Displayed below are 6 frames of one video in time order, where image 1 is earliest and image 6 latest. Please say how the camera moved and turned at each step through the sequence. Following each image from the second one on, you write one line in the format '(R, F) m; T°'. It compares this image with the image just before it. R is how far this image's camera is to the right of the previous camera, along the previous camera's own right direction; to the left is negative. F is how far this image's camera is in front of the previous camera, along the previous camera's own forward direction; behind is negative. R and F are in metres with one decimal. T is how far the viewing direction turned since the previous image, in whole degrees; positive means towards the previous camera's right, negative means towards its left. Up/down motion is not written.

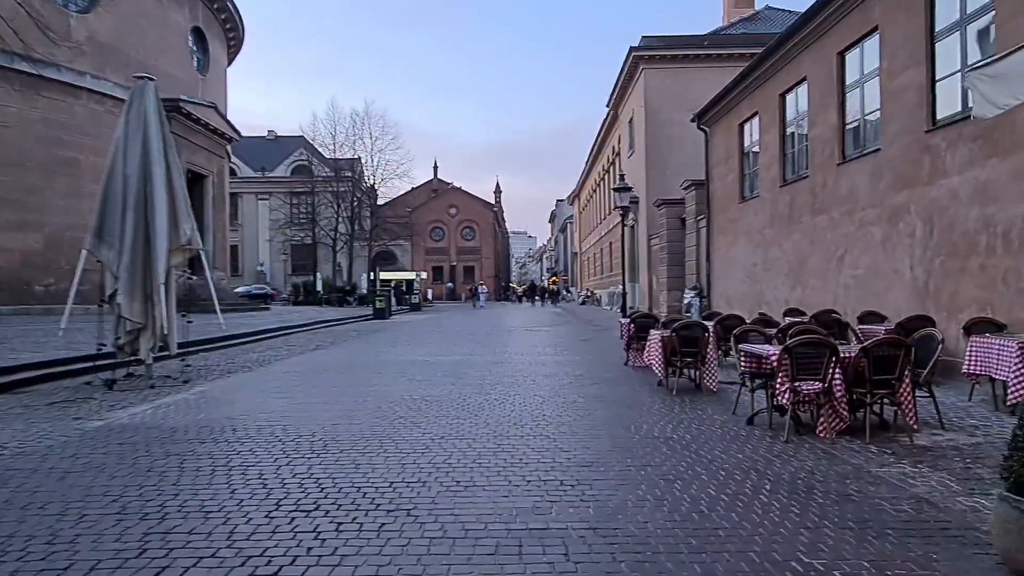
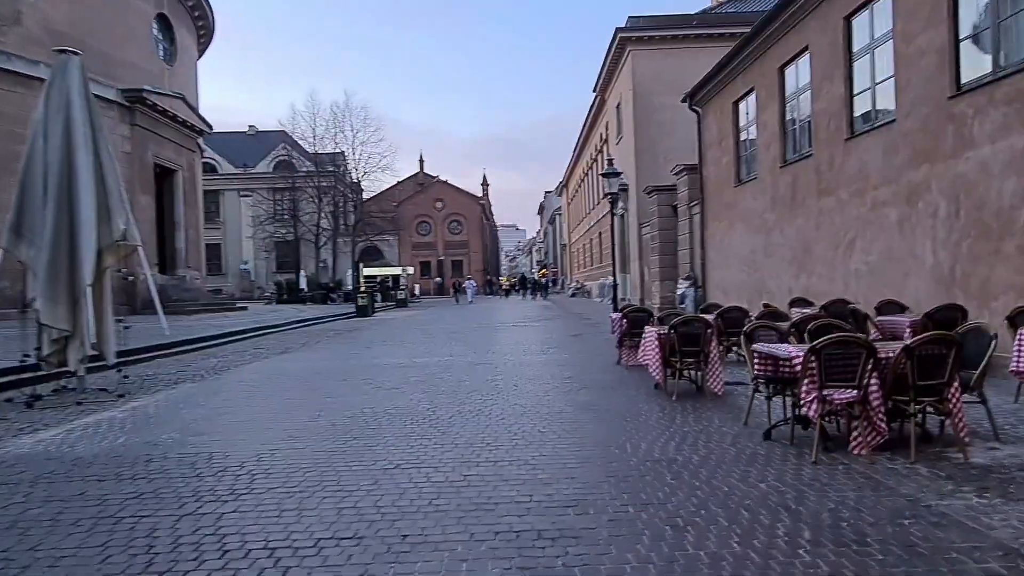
(+0.2, +1.3) m; +1°
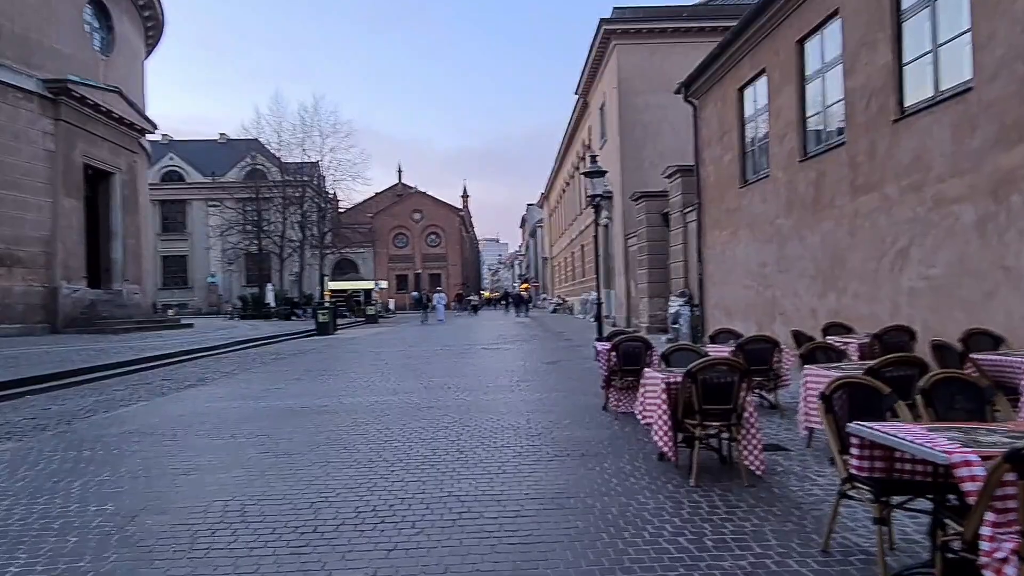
(+0.4, +3.0) m; +1°
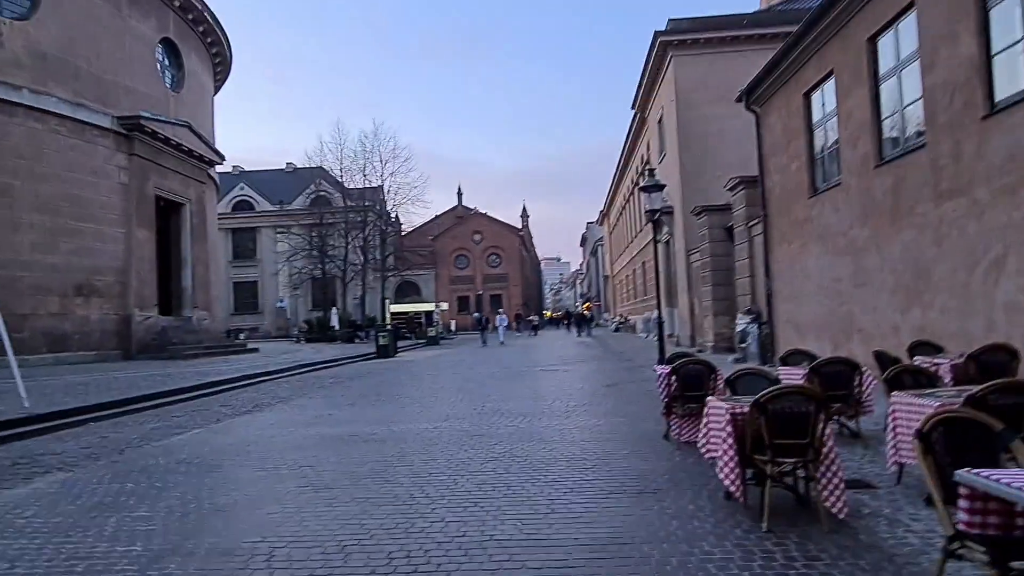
(+0.1, +0.5) m; -5°
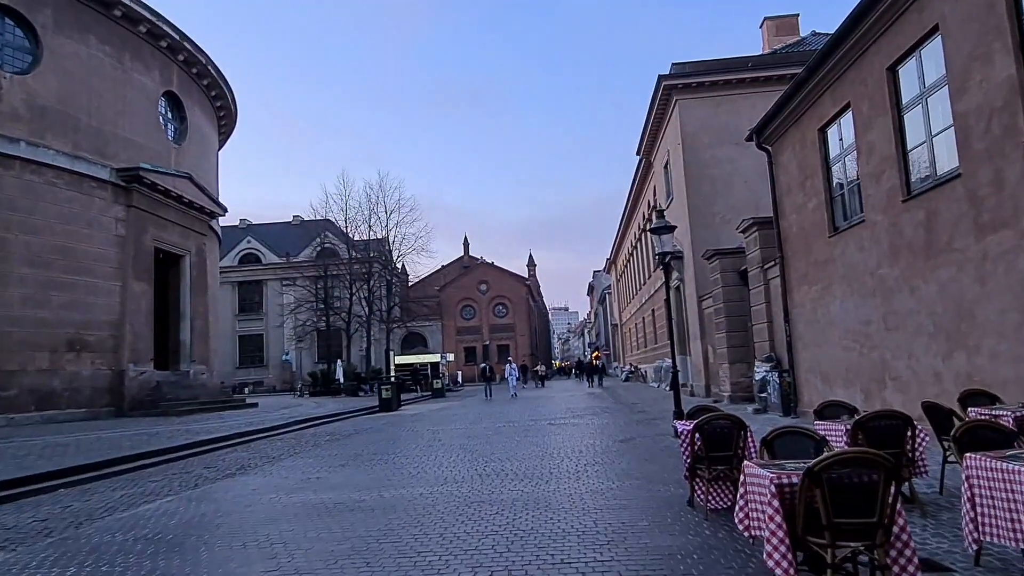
(+0.1, +0.9) m; -1°
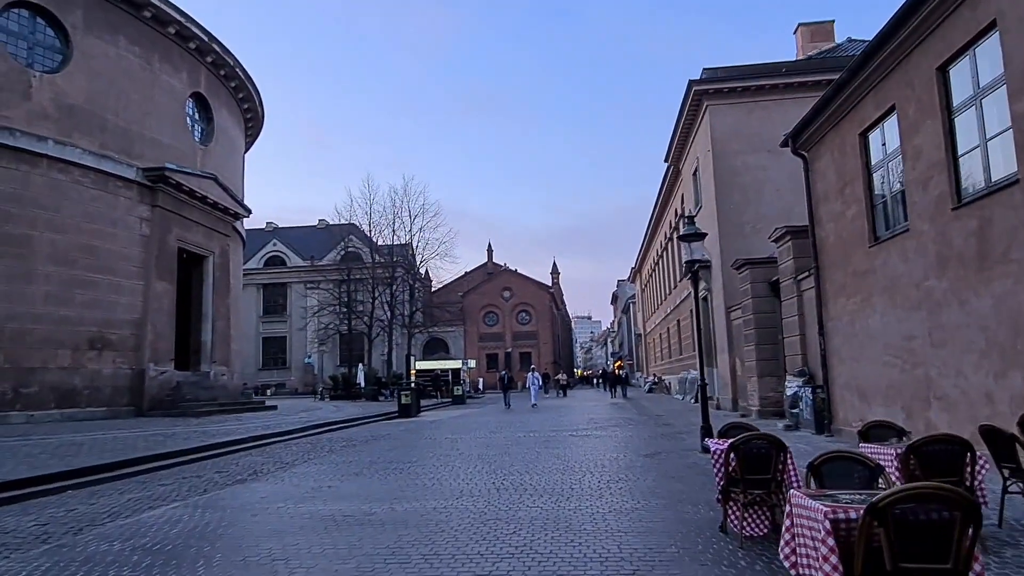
(0.0, +0.5) m; -2°
